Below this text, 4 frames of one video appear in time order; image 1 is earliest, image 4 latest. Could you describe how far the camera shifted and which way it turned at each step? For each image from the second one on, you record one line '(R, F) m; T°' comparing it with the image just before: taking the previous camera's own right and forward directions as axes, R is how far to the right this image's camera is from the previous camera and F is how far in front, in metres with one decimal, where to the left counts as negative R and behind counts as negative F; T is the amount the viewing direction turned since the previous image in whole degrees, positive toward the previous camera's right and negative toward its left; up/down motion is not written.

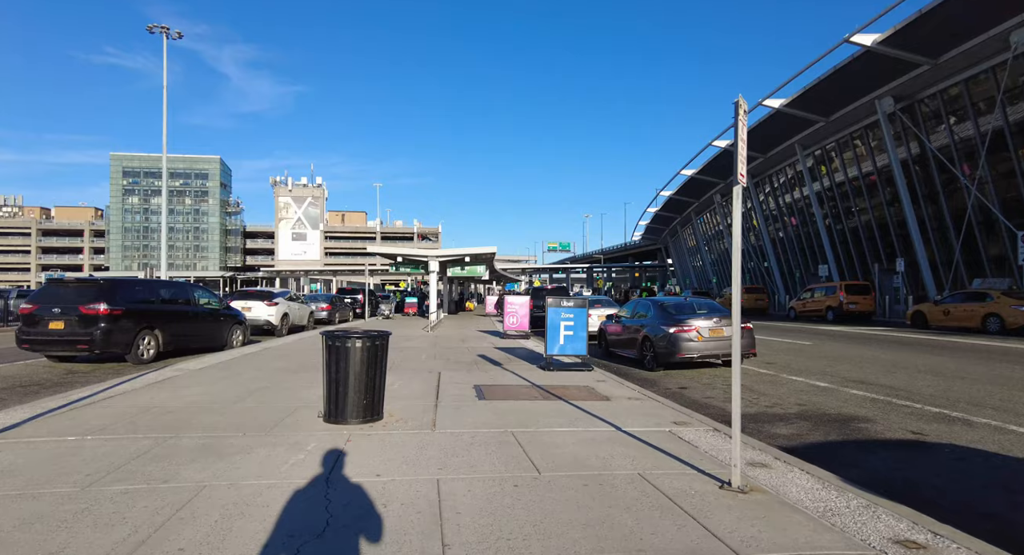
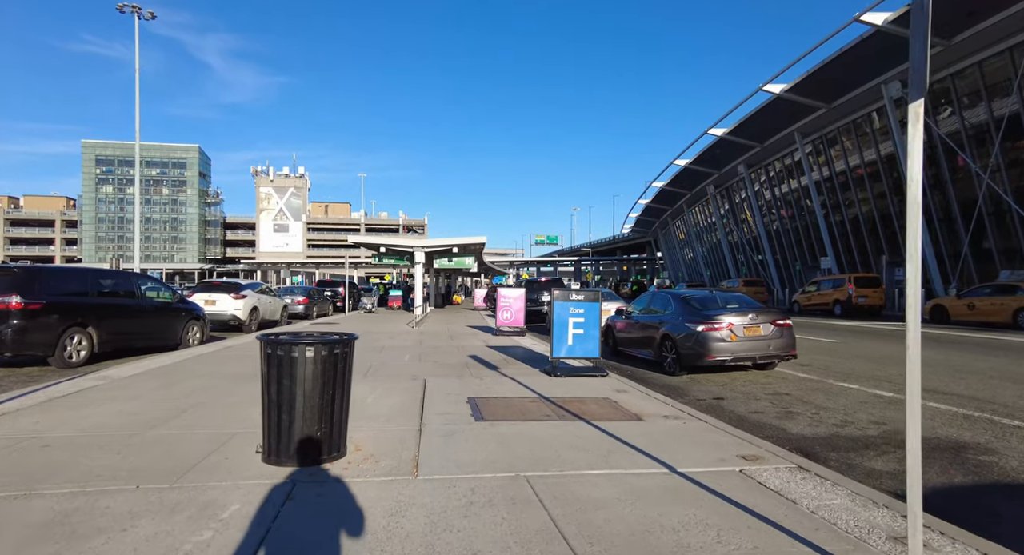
(-0.2, +1.6) m; +2°
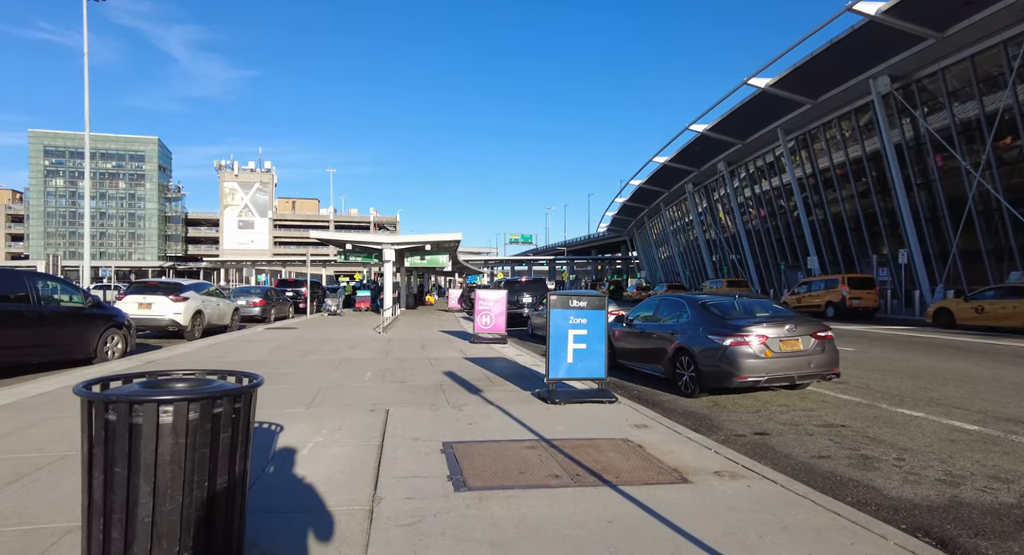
(-0.2, +1.7) m; +3°
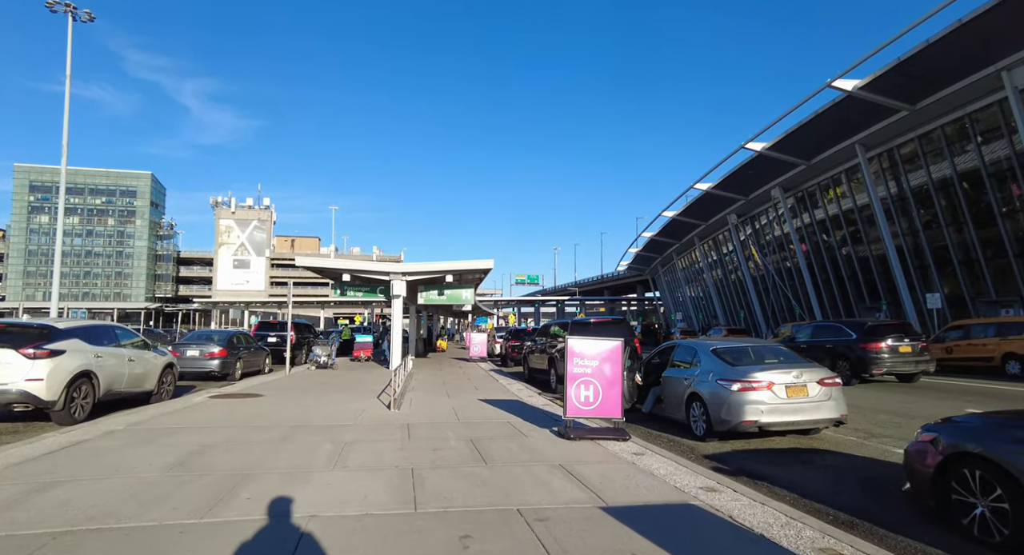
(-1.9, +6.4) m; 0°
